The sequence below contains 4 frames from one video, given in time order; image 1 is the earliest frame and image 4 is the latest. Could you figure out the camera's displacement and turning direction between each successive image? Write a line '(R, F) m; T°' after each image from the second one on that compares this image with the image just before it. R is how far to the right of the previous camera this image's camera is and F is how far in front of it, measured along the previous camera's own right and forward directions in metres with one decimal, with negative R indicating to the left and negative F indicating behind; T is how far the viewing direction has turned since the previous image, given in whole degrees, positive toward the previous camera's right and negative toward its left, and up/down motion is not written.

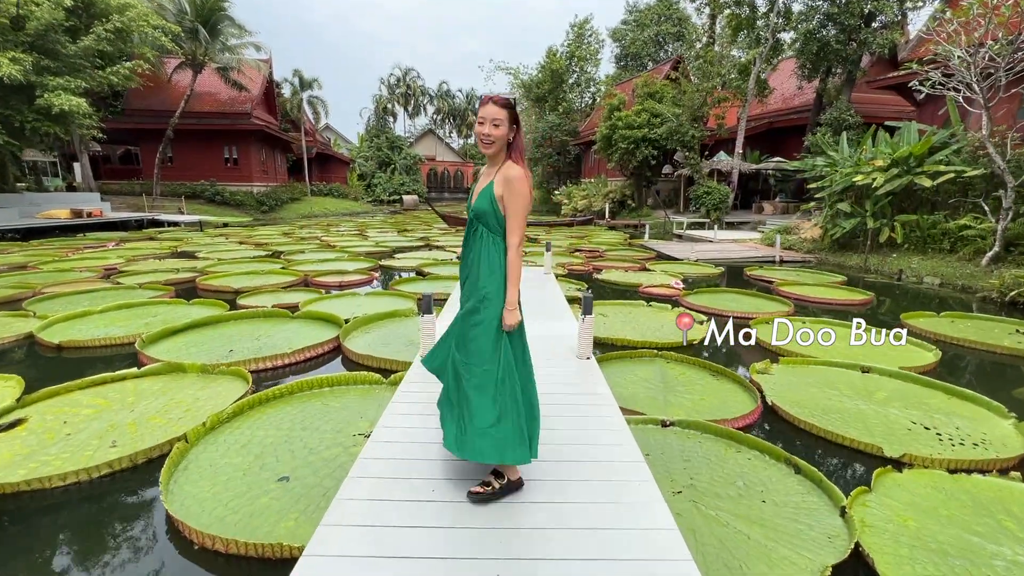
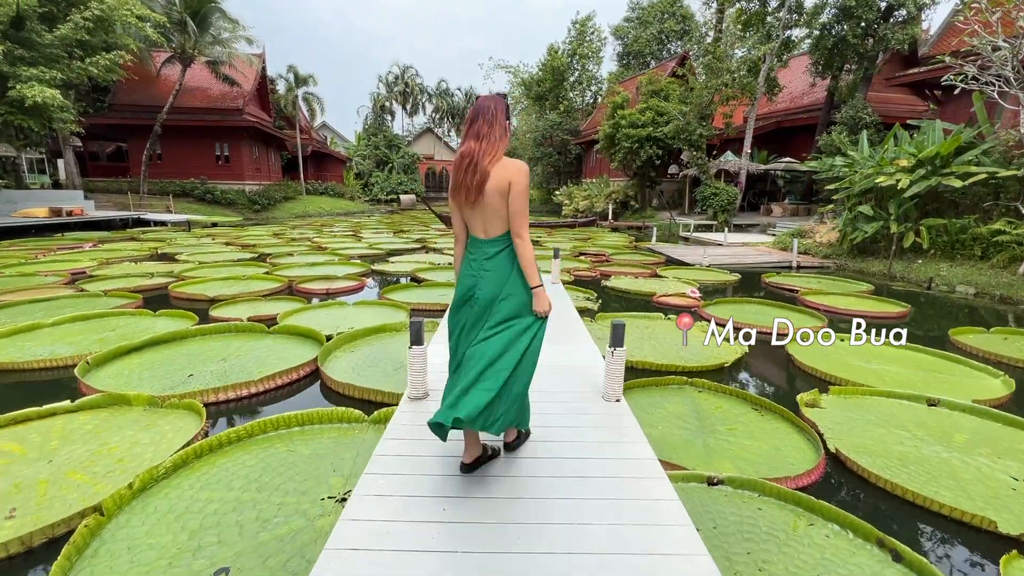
(-0.1, +0.7) m; 0°
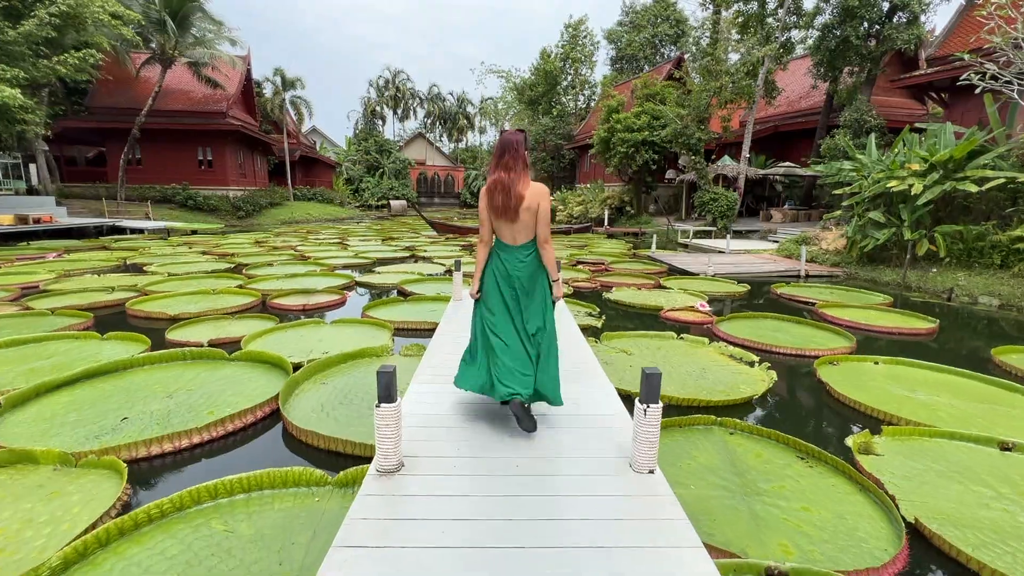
(0.0, +0.6) m; +1°
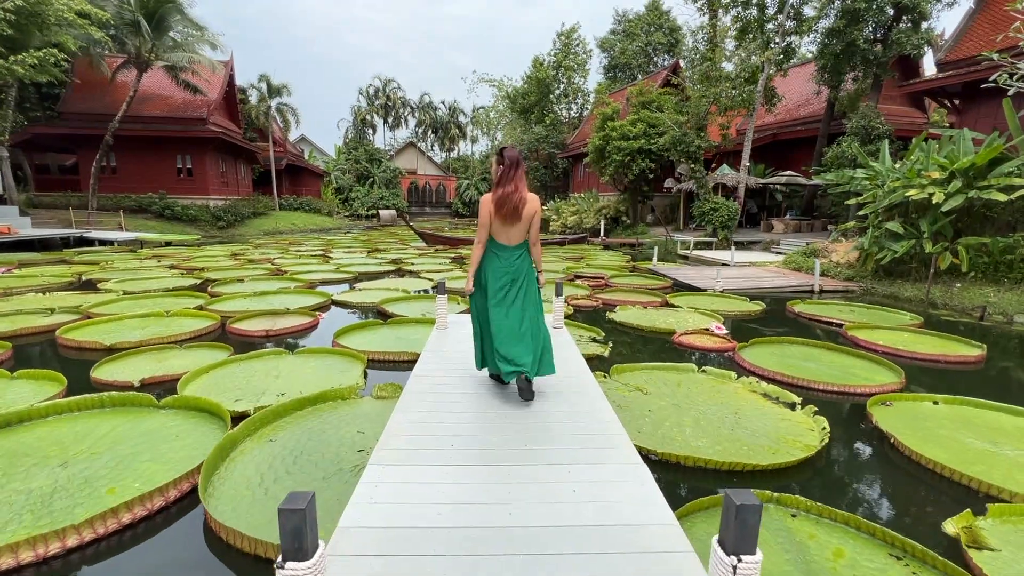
(0.0, +0.8) m; +1°
